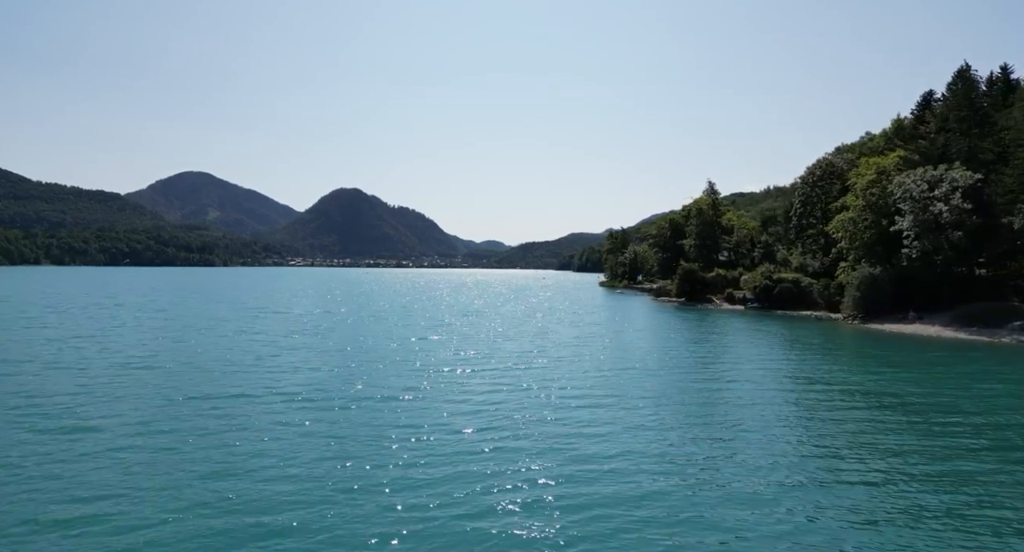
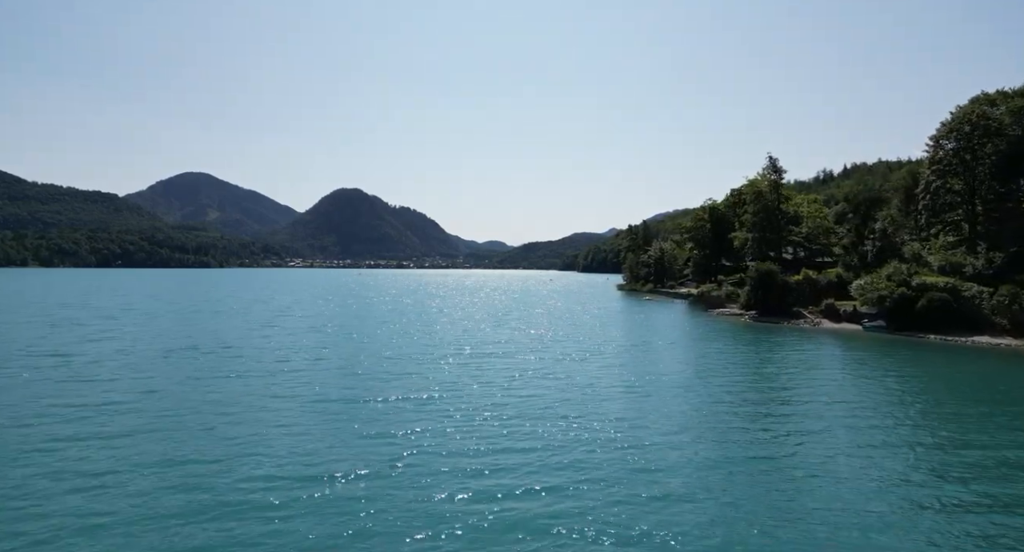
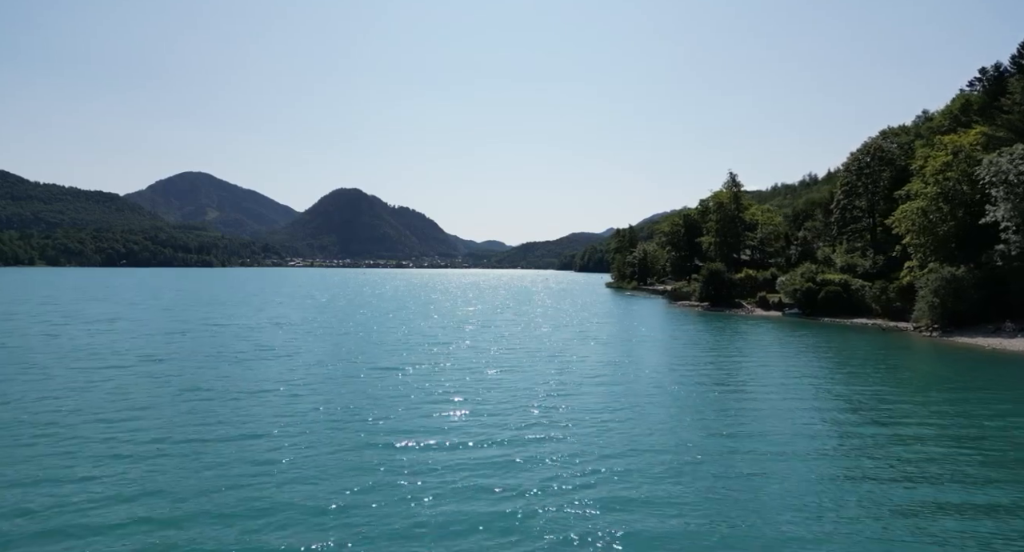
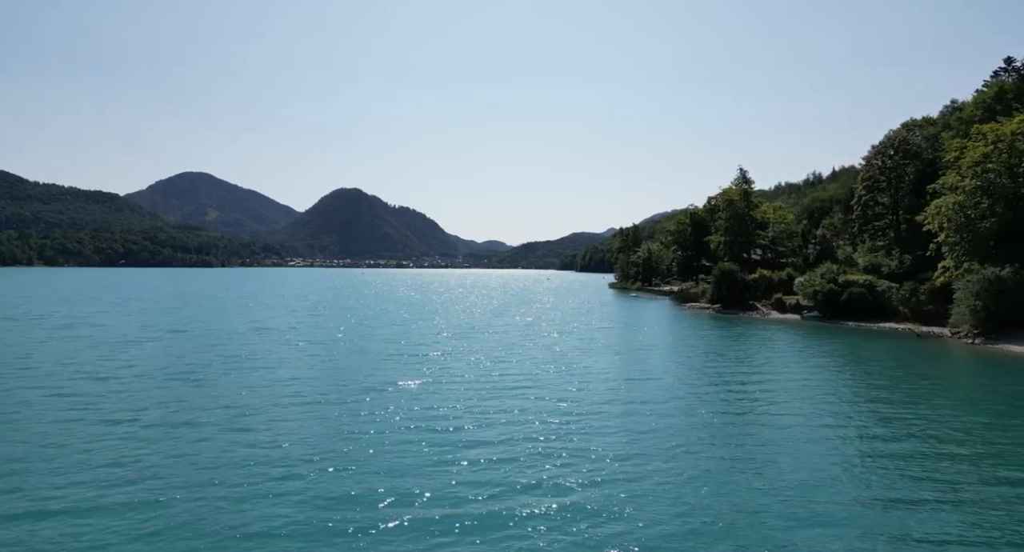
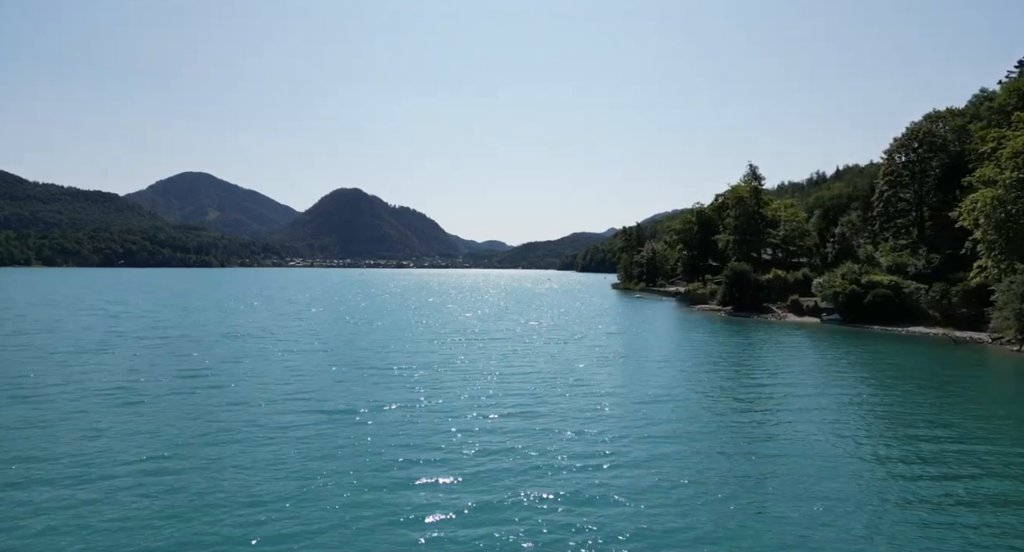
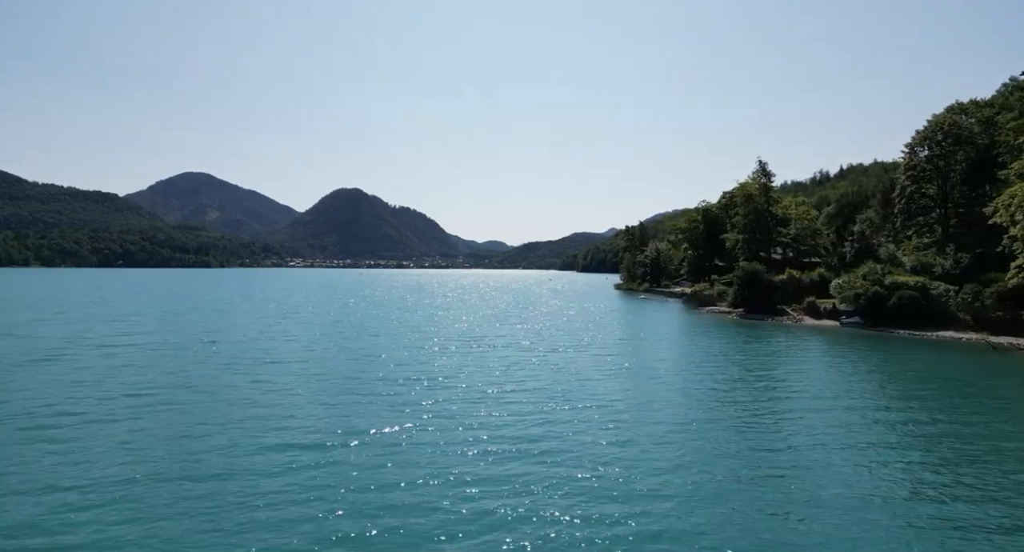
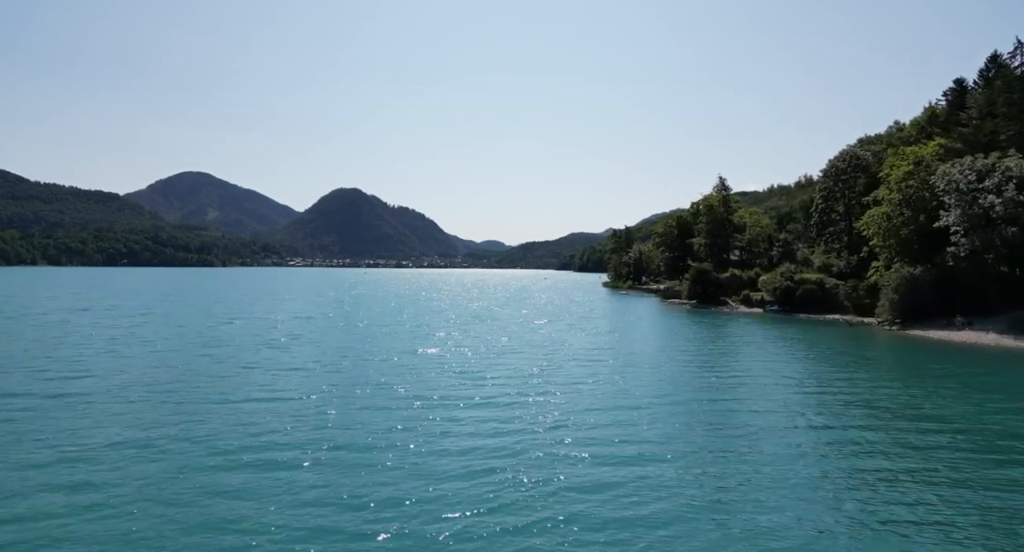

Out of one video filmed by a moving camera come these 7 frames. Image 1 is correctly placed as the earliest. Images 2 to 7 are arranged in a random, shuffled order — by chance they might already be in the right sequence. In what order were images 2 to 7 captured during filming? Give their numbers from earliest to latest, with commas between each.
7, 3, 4, 5, 6, 2
